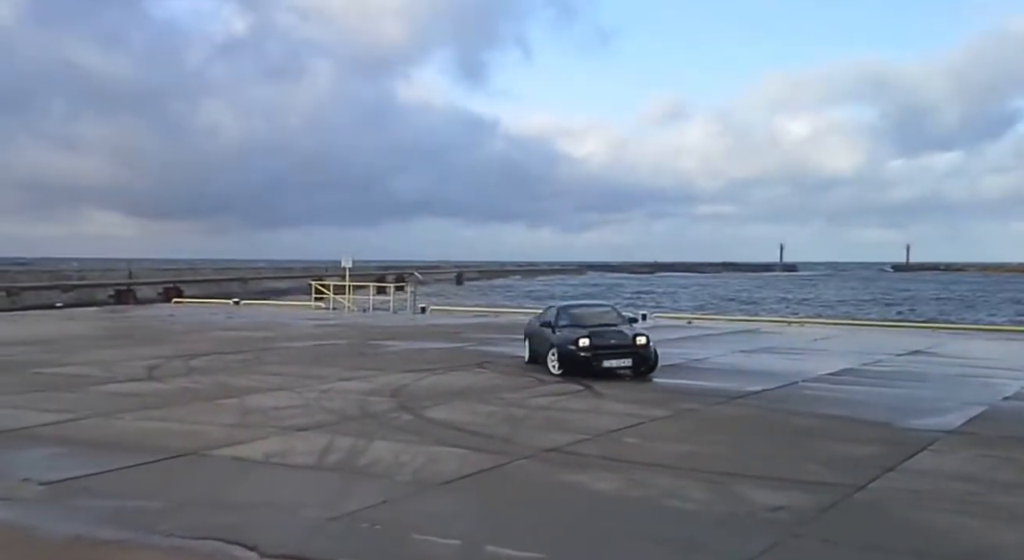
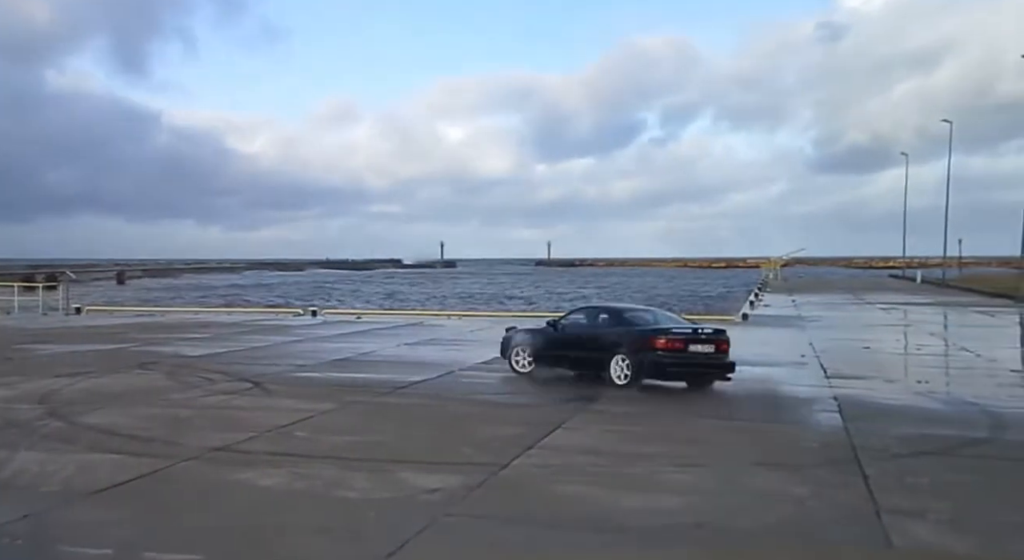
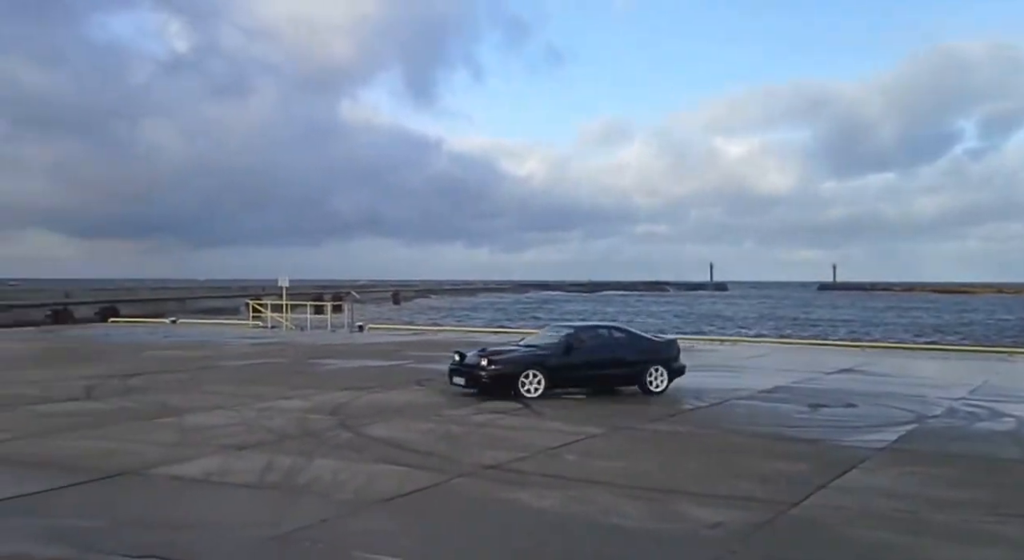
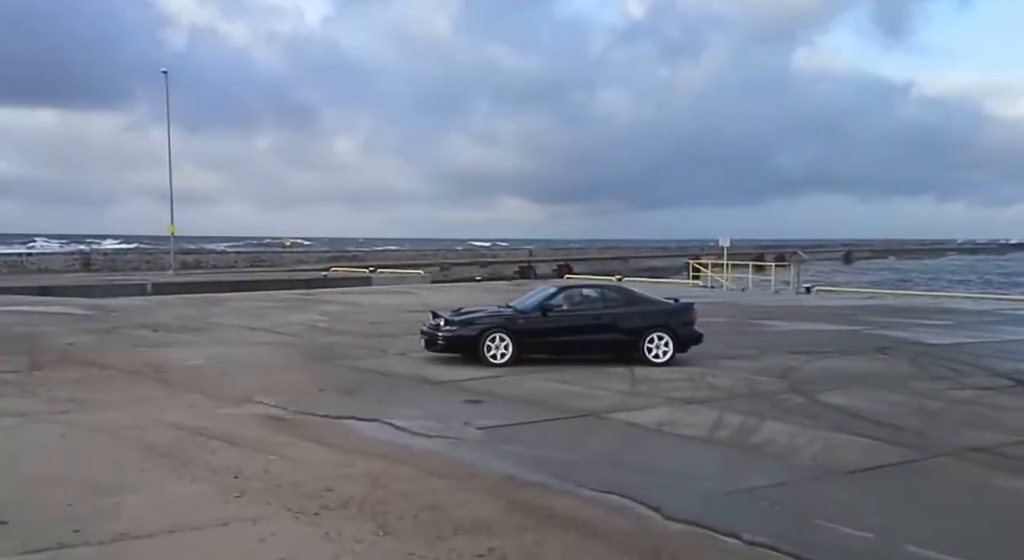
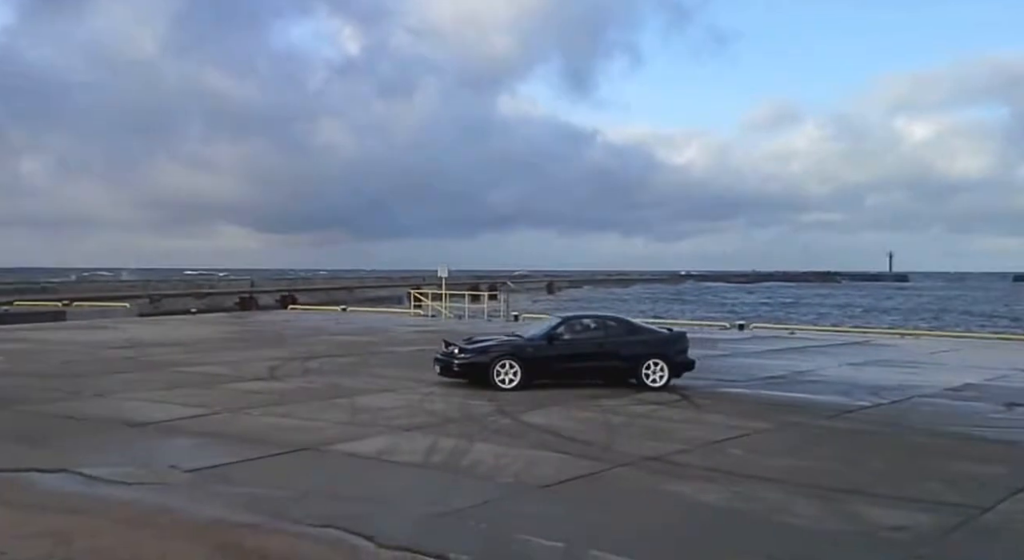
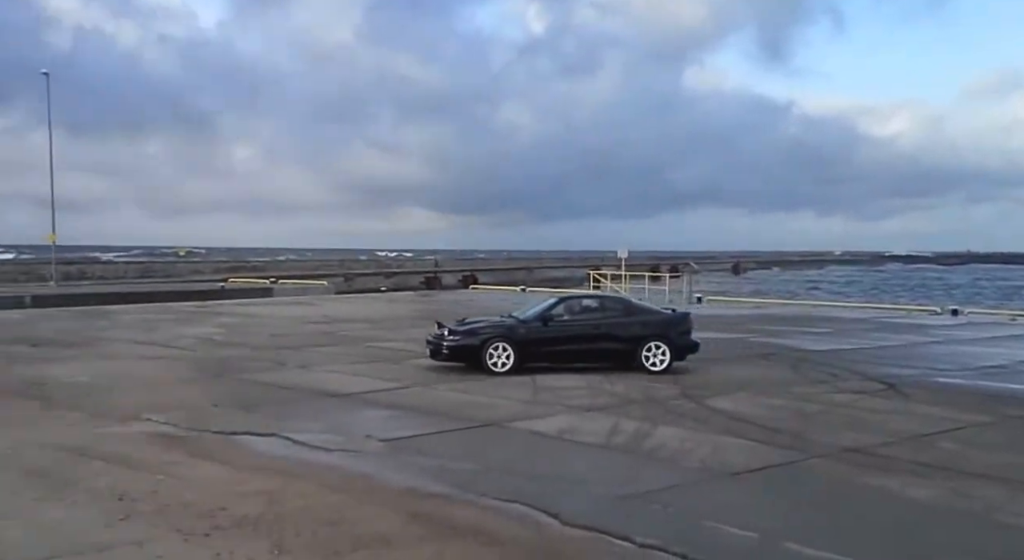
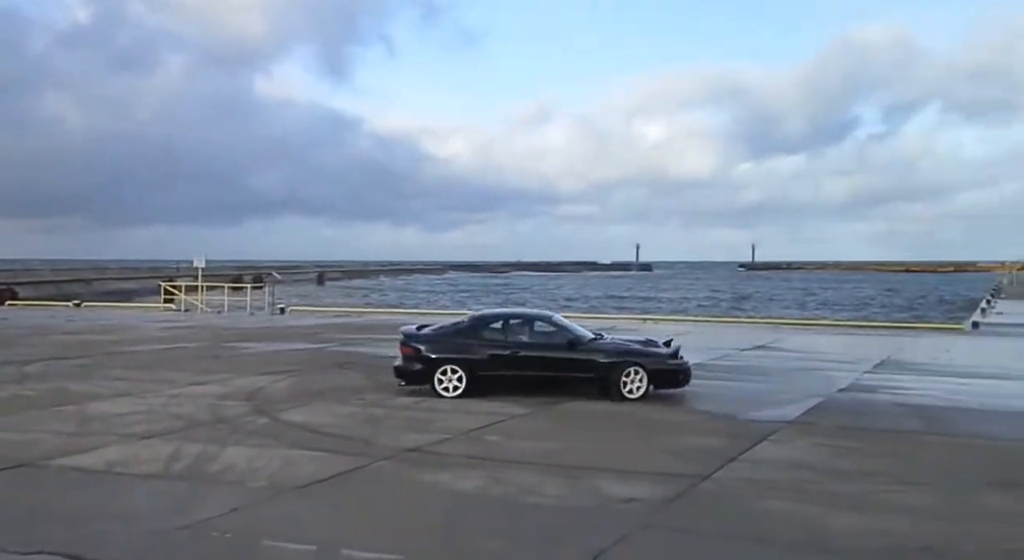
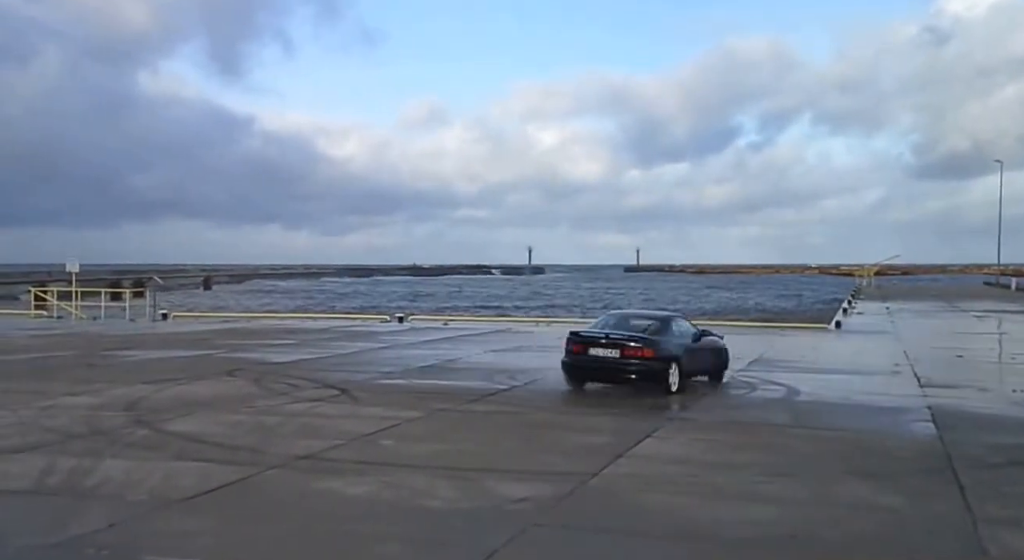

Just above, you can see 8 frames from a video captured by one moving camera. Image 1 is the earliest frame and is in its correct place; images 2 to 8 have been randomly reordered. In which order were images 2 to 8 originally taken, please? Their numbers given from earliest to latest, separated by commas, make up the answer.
7, 2, 8, 3, 5, 6, 4
